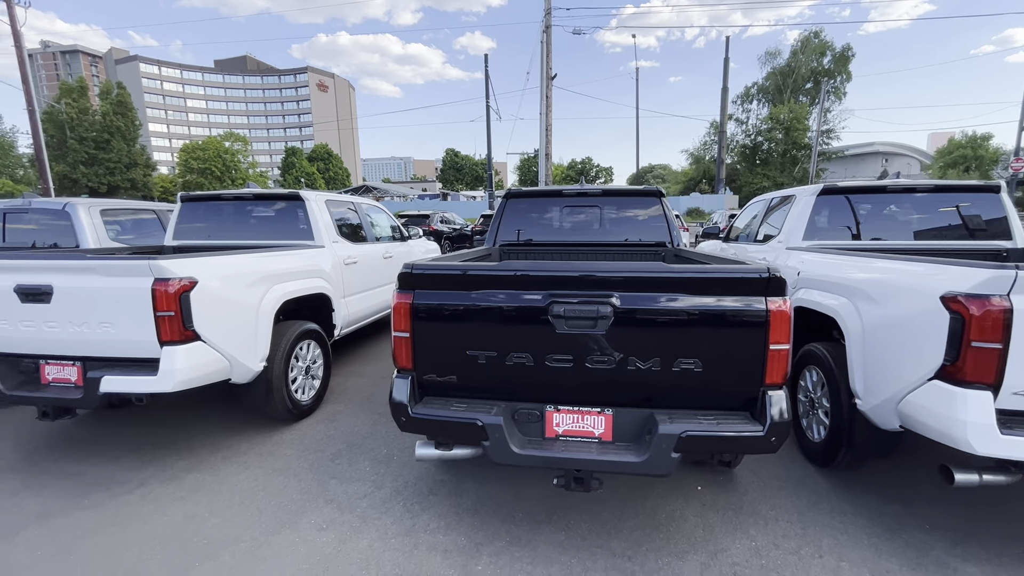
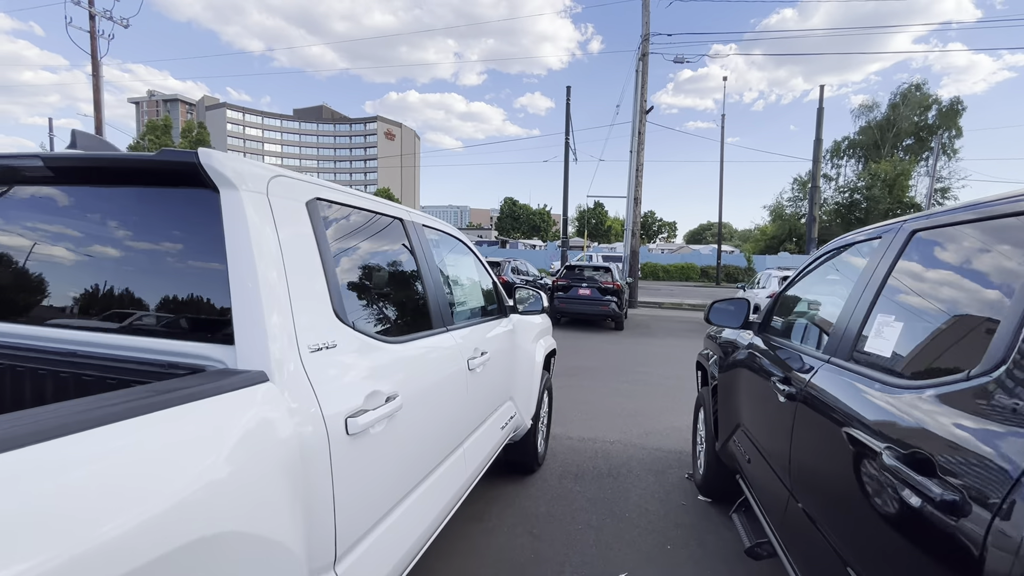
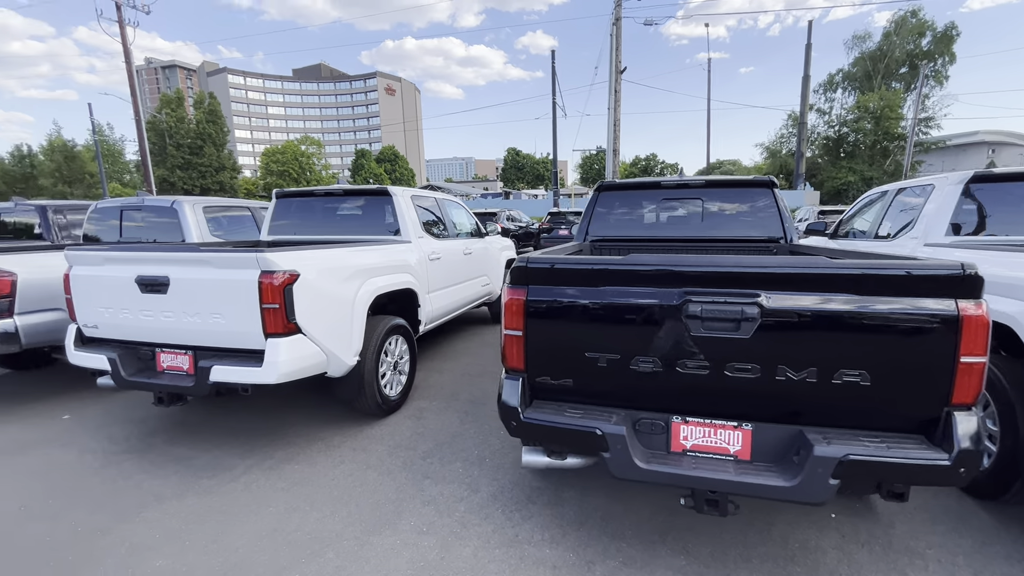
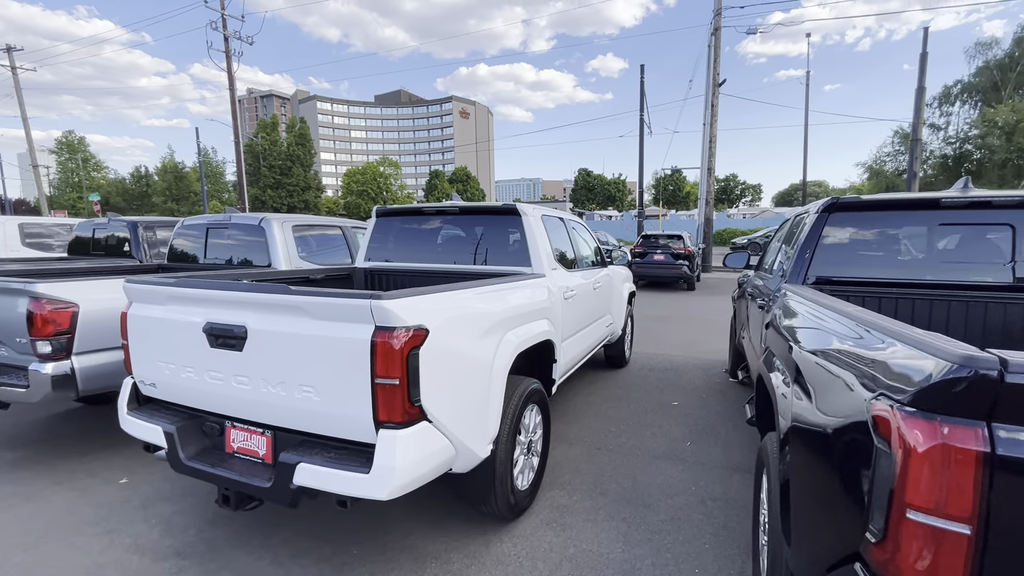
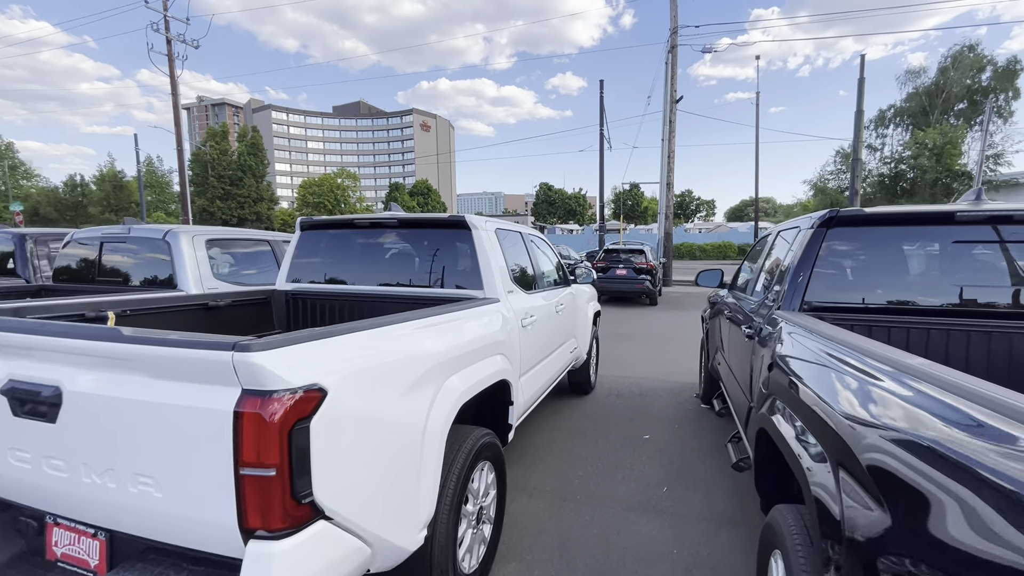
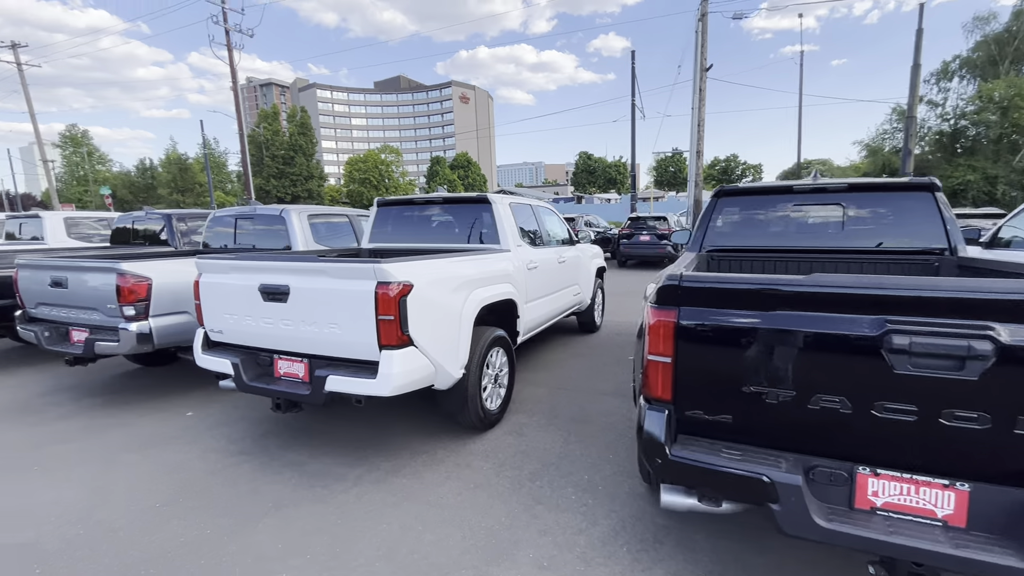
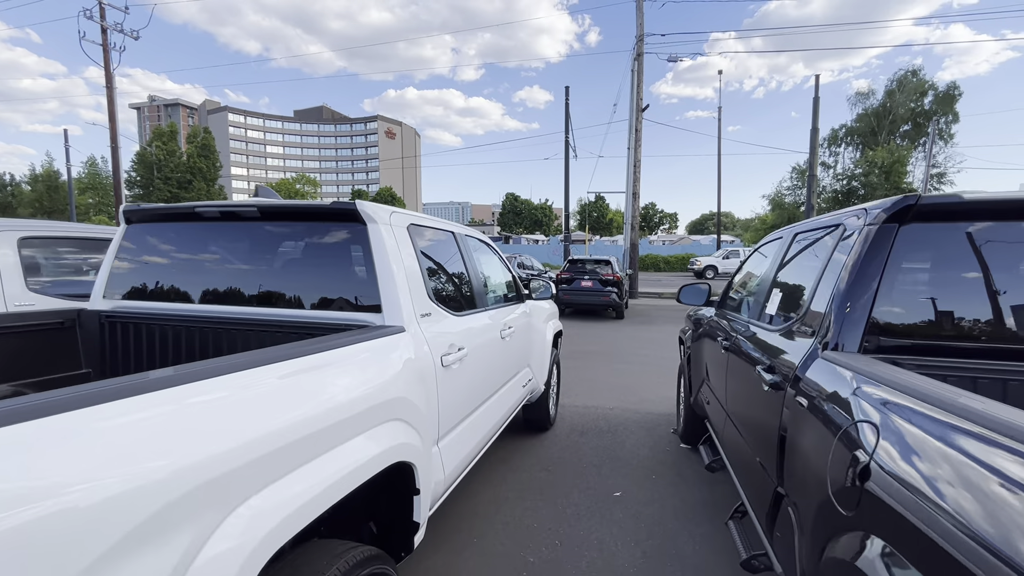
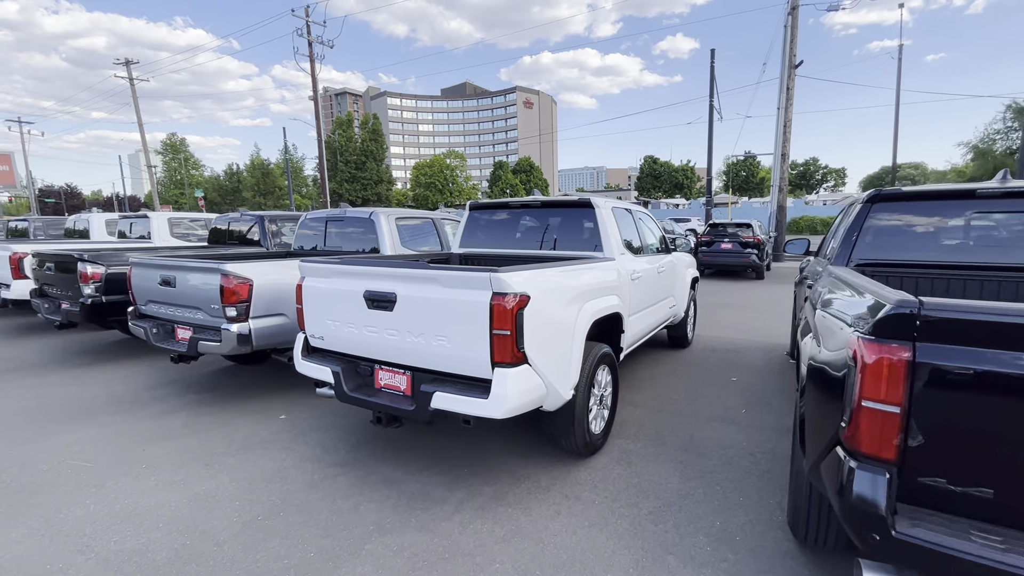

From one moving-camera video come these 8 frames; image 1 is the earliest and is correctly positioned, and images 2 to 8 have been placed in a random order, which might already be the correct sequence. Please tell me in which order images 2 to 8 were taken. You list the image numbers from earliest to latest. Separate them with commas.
3, 6, 8, 4, 5, 7, 2
